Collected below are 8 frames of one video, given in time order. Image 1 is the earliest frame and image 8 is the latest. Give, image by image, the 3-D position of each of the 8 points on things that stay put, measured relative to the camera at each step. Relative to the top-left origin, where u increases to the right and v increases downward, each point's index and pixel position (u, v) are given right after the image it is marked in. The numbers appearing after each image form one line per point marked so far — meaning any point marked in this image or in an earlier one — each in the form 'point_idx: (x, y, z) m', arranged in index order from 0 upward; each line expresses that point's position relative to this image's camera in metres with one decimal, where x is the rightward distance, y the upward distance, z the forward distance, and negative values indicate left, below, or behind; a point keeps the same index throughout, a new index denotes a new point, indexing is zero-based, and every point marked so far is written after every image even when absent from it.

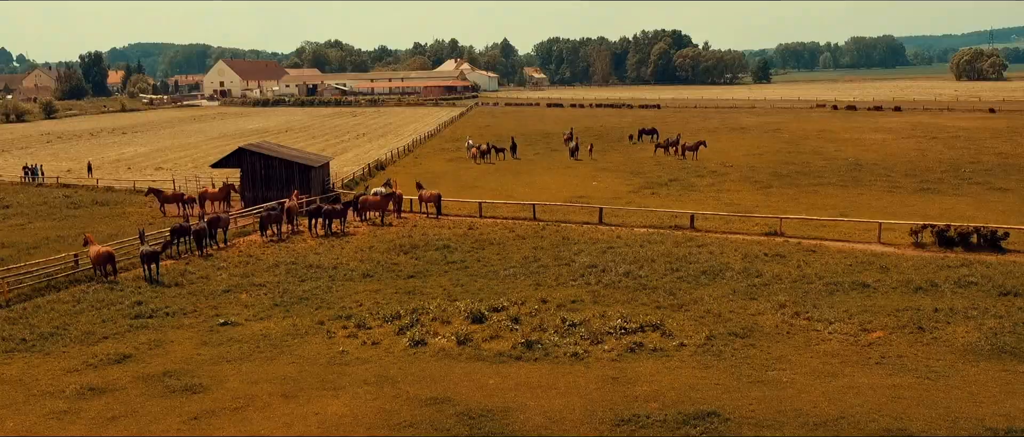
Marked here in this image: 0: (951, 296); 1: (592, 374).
0: (+6.5, -1.1, +16.0) m
1: (+0.9, -1.8, +12.8) m
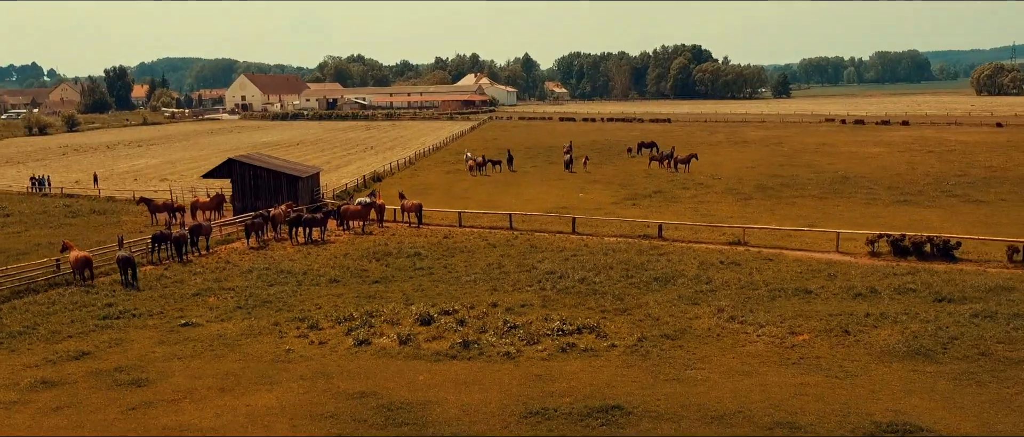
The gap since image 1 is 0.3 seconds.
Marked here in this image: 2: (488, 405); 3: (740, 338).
0: (+5.8, -1.3, +16.5) m
1: (0.0, -1.9, +13.4) m
2: (-0.3, -2.1, +11.9) m
3: (+3.1, -1.6, +14.7) m
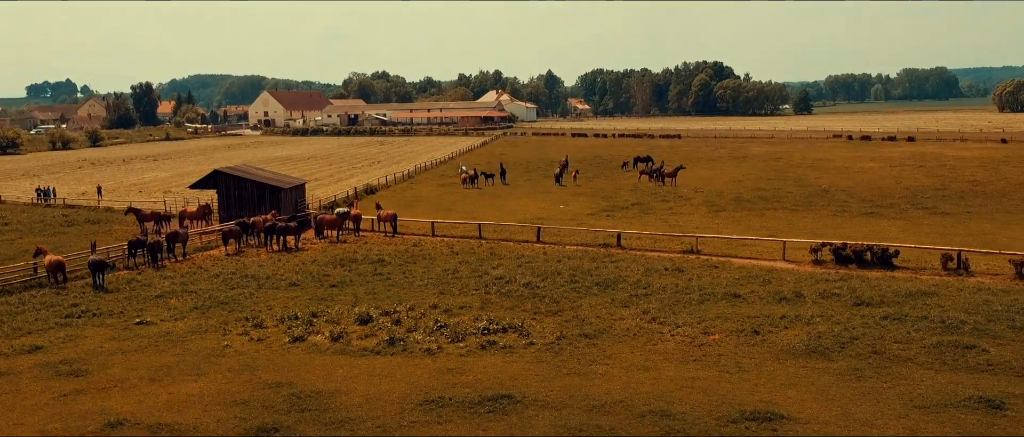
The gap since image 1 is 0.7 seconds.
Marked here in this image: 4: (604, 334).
0: (+4.7, -1.4, +17.2) m
1: (-1.1, -1.9, +14.2) m
2: (-1.4, -2.1, +12.7) m
3: (+2.0, -1.7, +15.4) m
4: (+1.3, -1.7, +15.7) m
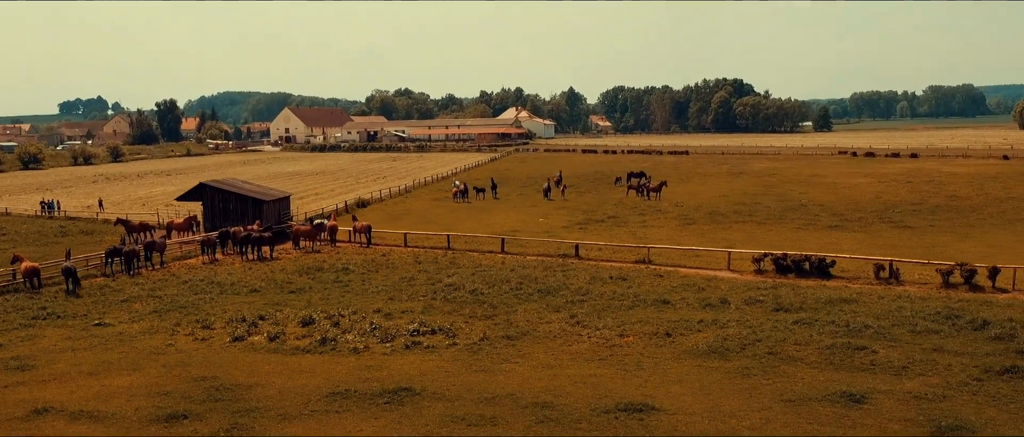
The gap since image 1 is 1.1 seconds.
0: (+3.6, -1.5, +17.9) m
1: (-2.2, -2.0, +15.1) m
2: (-2.6, -2.1, +13.6) m
3: (+0.9, -1.8, +16.3) m
4: (+0.2, -1.8, +16.6) m
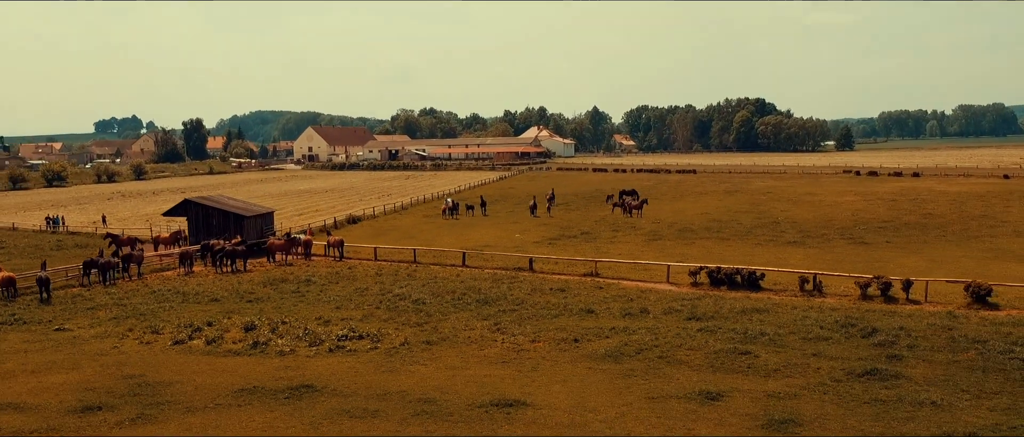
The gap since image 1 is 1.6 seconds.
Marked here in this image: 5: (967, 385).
0: (+2.4, -1.8, +19.0) m
1: (-3.6, -2.2, +16.3) m
2: (-4.0, -2.3, +14.8) m
3: (-0.5, -2.0, +17.4) m
4: (-1.1, -2.0, +17.7) m
5: (+5.7, -2.1, +13.5) m
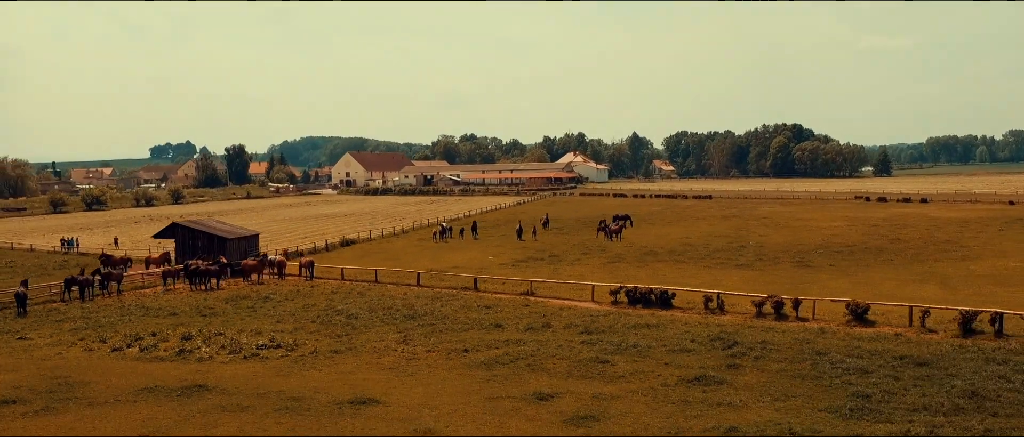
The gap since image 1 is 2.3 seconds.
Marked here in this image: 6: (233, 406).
0: (+0.6, -2.2, +20.6) m
1: (-5.5, -2.5, +18.3) m
2: (-6.0, -2.6, +16.8) m
3: (-2.3, -2.4, +19.2) m
4: (-2.9, -2.4, +19.5) m
5: (+3.7, -2.4, +15.1) m
6: (-3.9, -2.6, +15.0) m
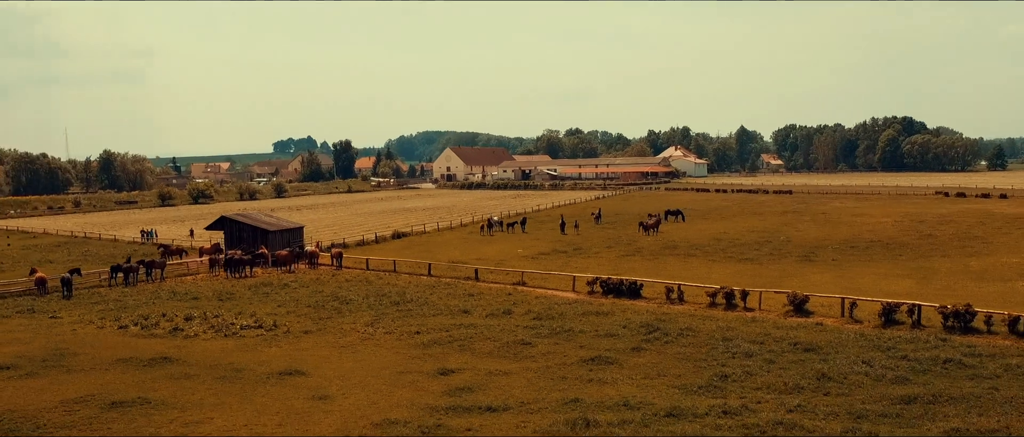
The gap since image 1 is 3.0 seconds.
0: (-0.2, -2.1, +22.5) m
1: (-6.5, -2.4, +20.8) m
2: (-7.2, -2.5, +19.4) m
3: (-3.3, -2.3, +21.4) m
4: (-3.9, -2.3, +21.8) m
5: (+2.2, -2.3, +16.6) m
6: (-5.3, -2.5, +17.4) m
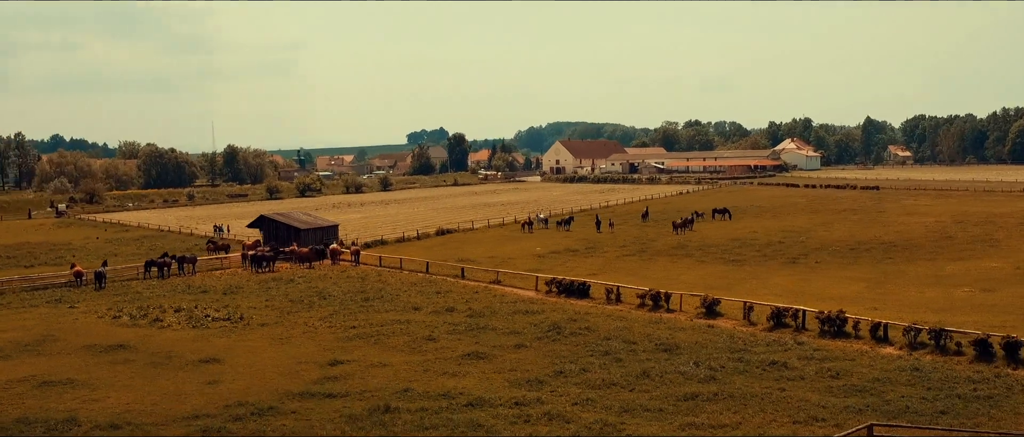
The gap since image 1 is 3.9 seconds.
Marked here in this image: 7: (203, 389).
0: (-1.7, -2.2, +24.8) m
1: (-8.1, -2.5, +23.9) m
2: (-9.0, -2.6, +22.6) m
3: (-4.8, -2.4, +24.0) m
4: (-5.4, -2.4, +24.5) m
5: (0.0, -2.5, +18.6) m
6: (-7.4, -2.7, +20.4) m
7: (-5.0, -2.8, +17.5) m
